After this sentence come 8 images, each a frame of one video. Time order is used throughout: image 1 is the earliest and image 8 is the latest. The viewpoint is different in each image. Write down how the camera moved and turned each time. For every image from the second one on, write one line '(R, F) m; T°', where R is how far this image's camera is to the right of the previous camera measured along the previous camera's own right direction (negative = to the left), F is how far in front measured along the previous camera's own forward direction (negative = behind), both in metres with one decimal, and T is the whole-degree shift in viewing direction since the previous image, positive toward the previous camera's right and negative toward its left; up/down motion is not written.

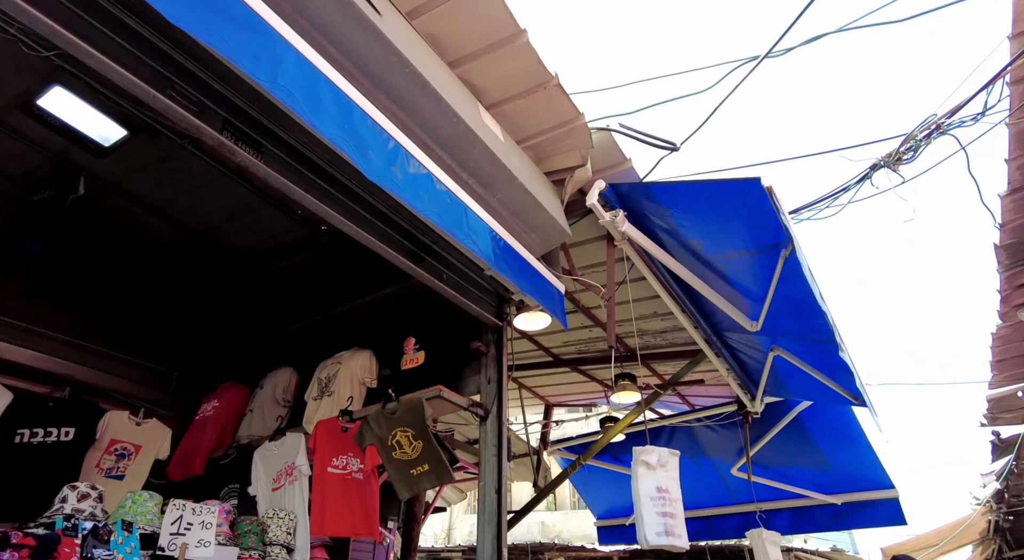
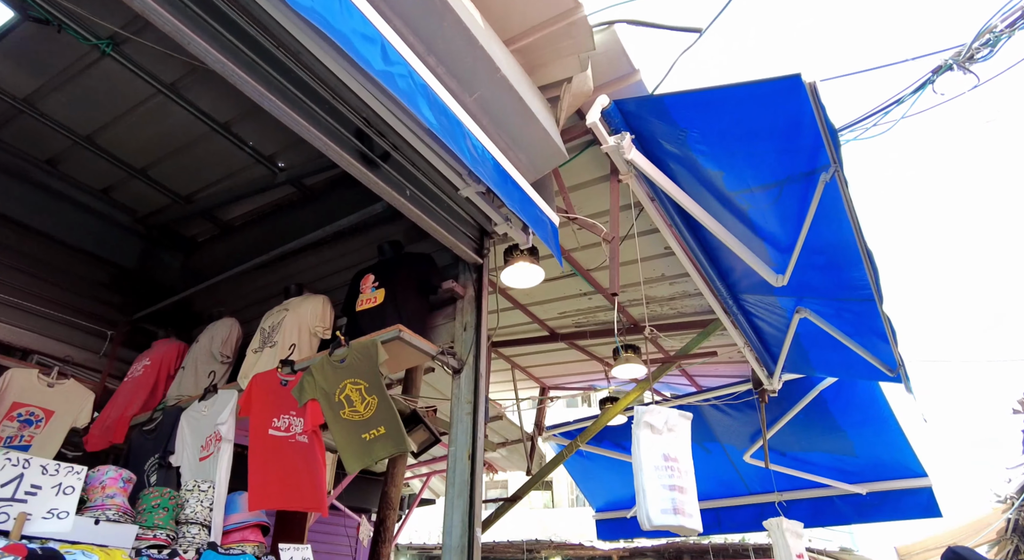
(+0.1, +0.7) m; 0°
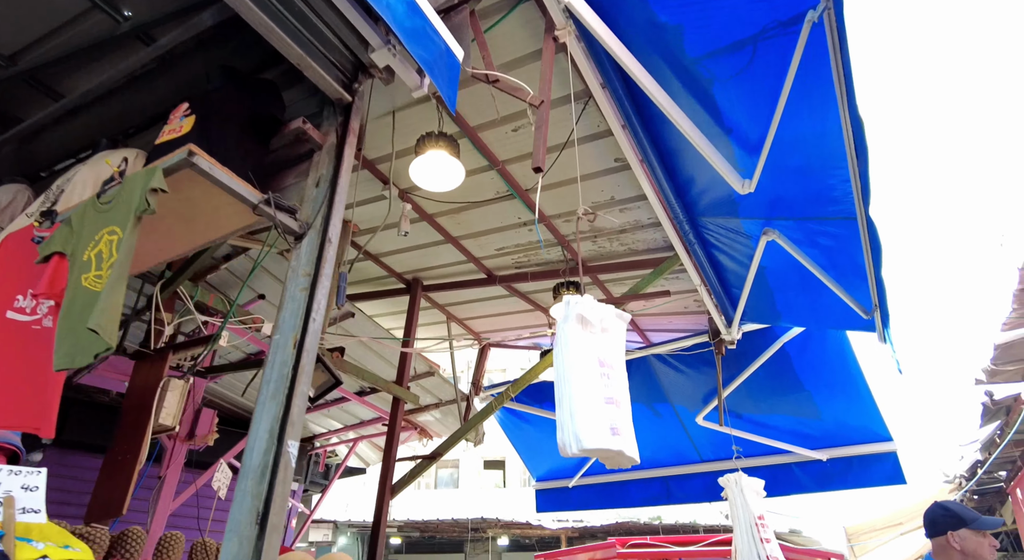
(+0.3, +0.8) m; +3°
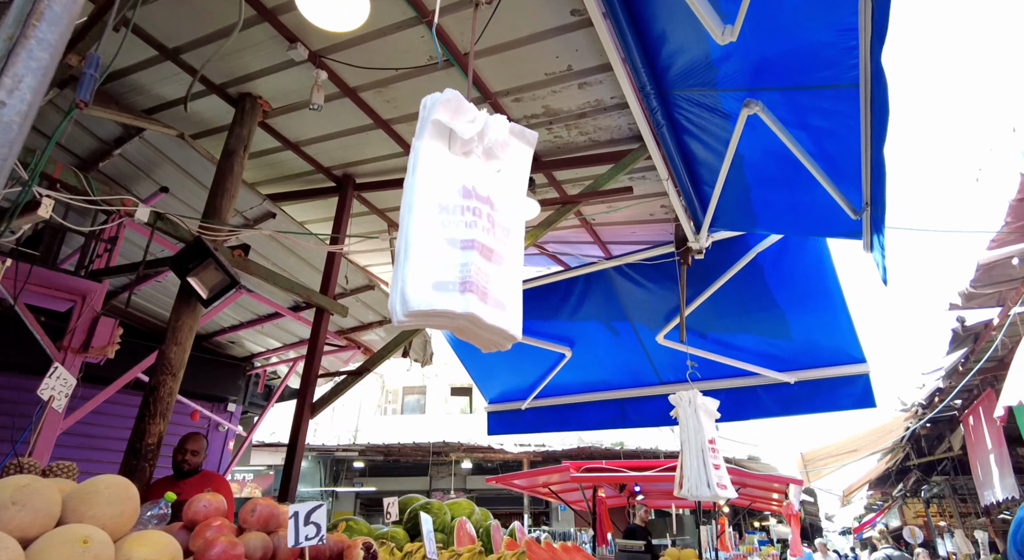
(+0.3, +0.6) m; +2°
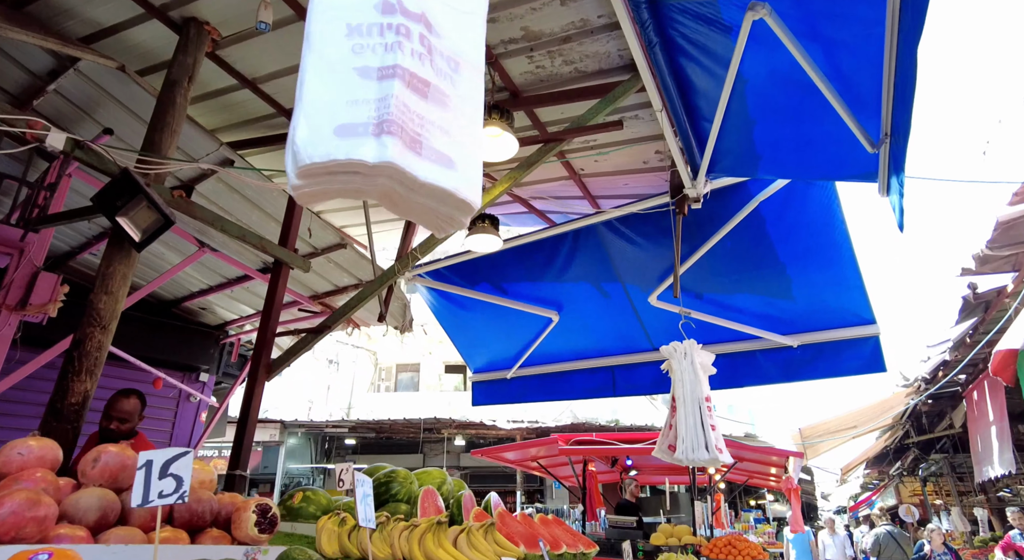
(+0.1, +0.4) m; 0°
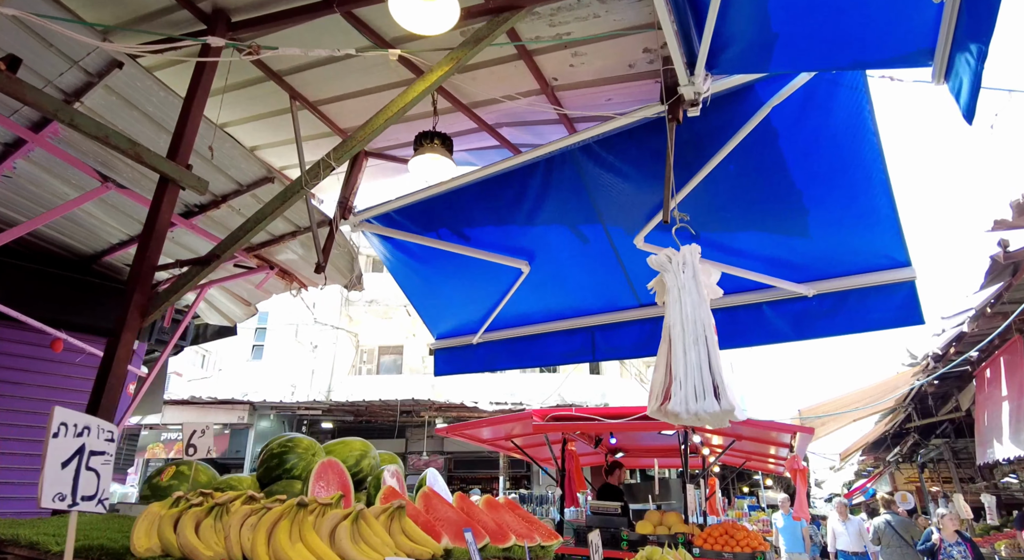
(+0.3, +0.9) m; +1°
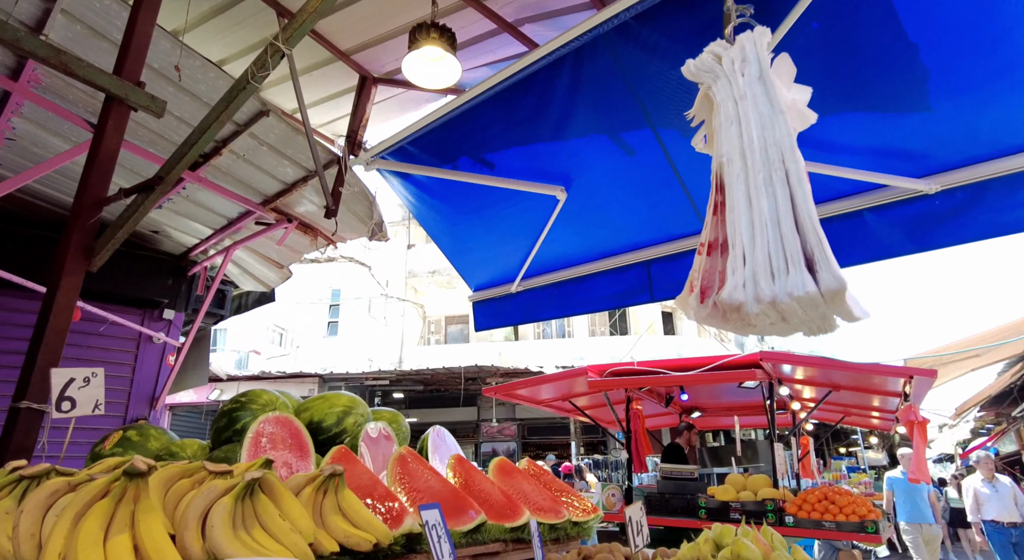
(+0.2, +0.7) m; -7°
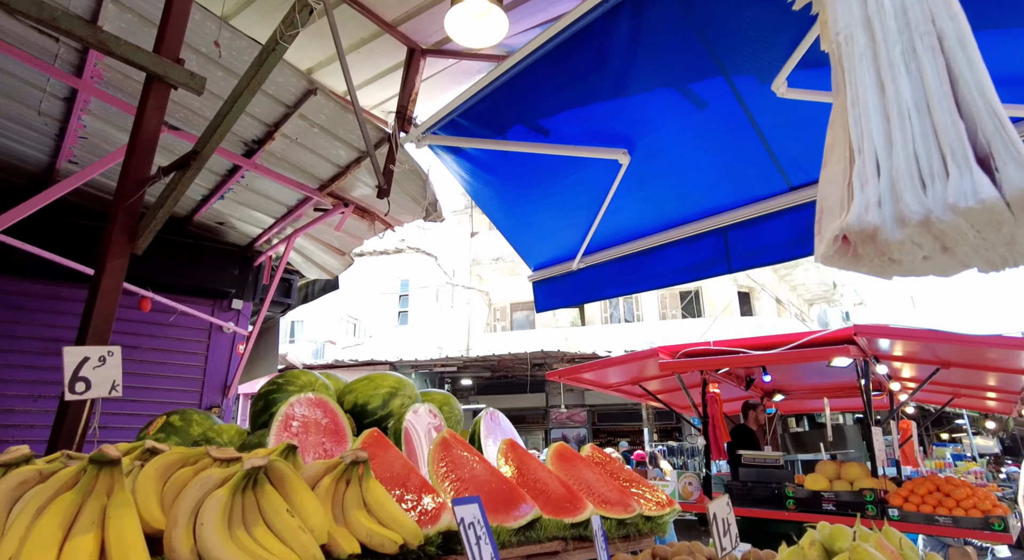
(0.0, +0.2) m; -6°
